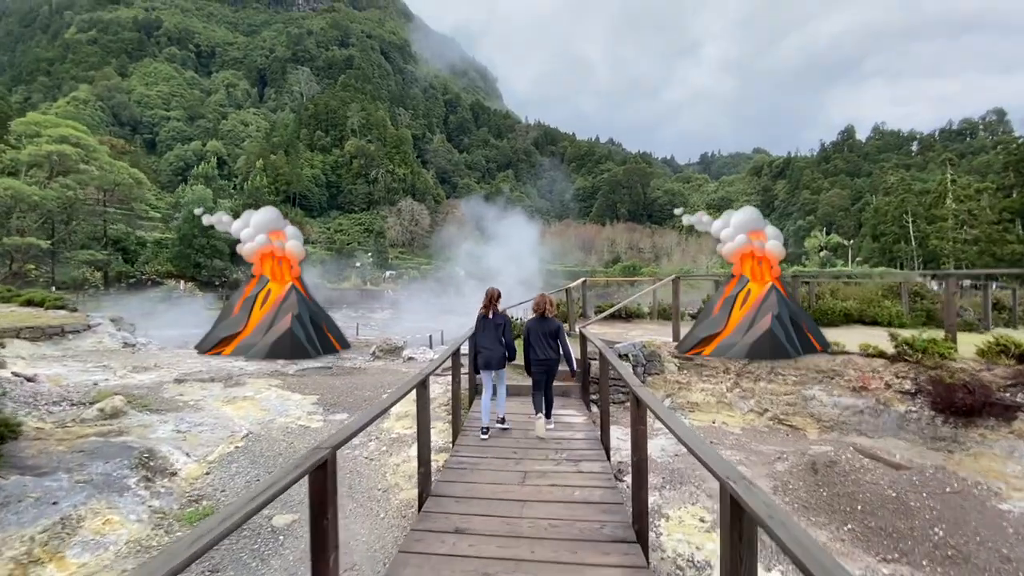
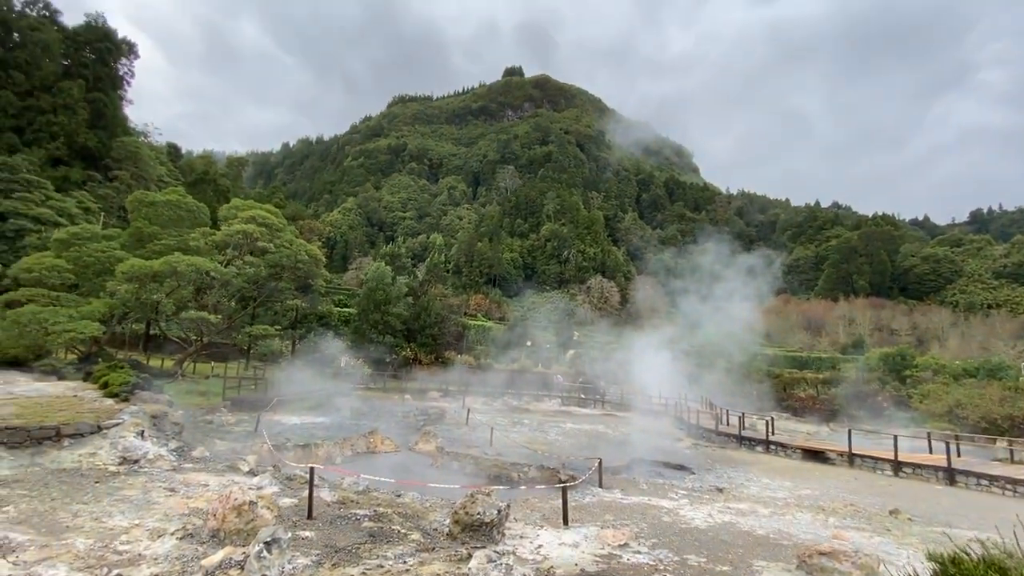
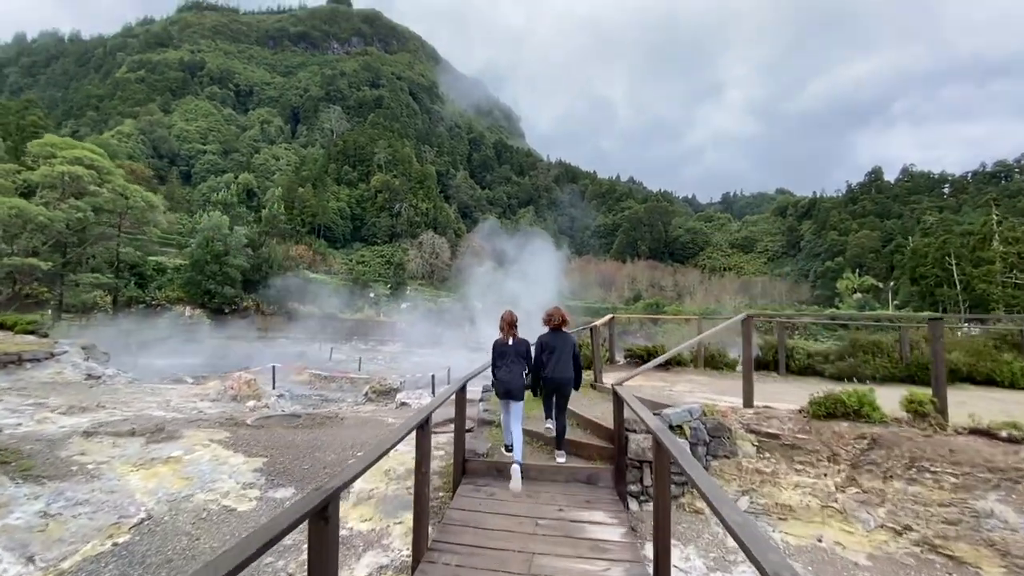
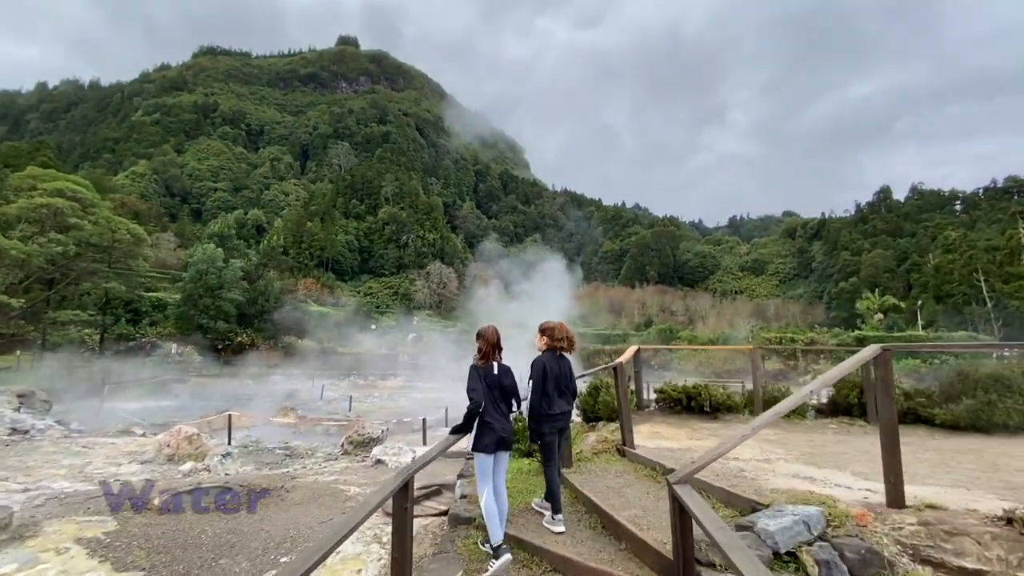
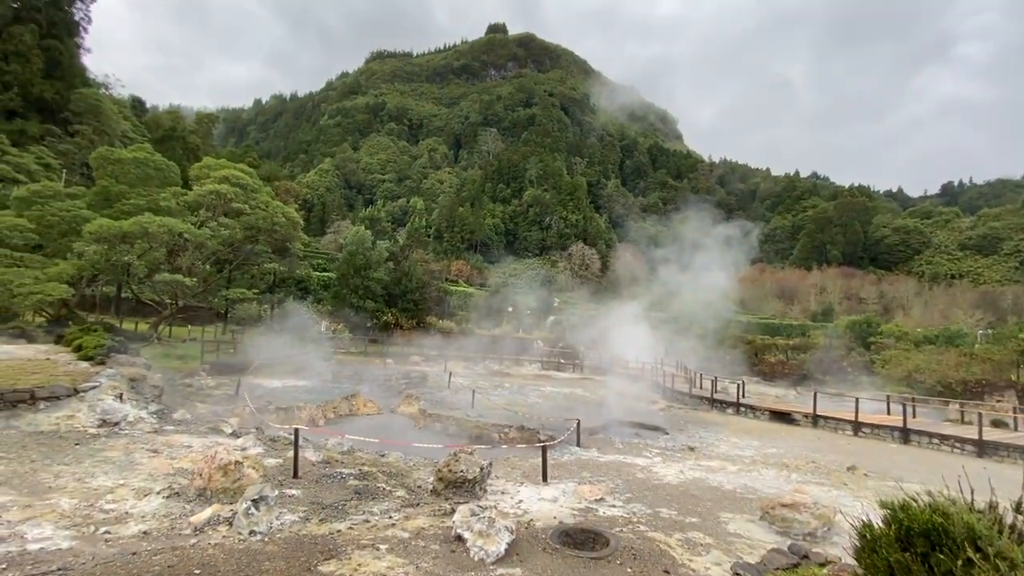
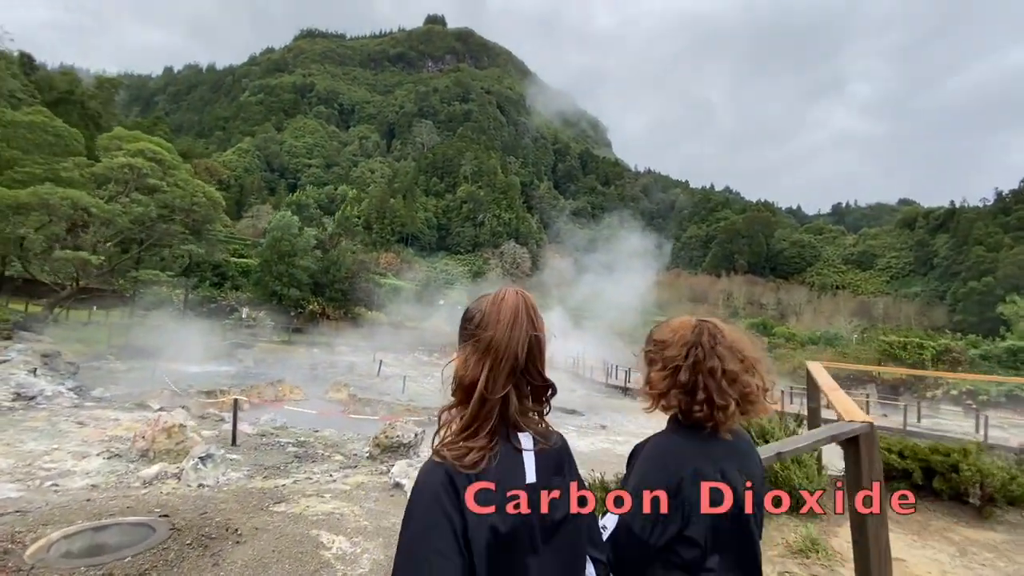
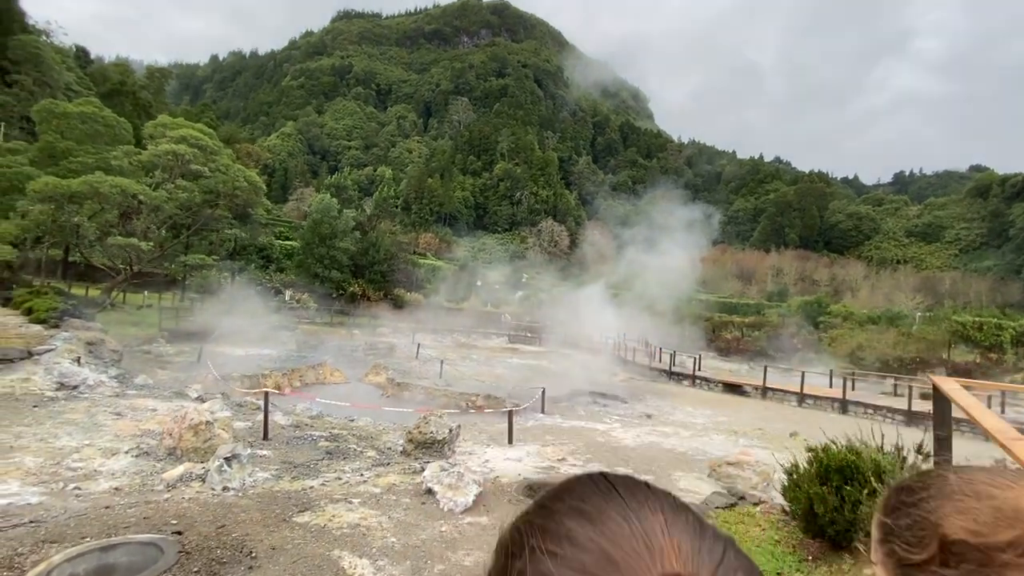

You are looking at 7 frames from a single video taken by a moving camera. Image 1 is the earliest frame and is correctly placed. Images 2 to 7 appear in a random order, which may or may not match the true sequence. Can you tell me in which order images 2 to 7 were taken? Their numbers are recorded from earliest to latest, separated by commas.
3, 4, 6, 7, 5, 2
